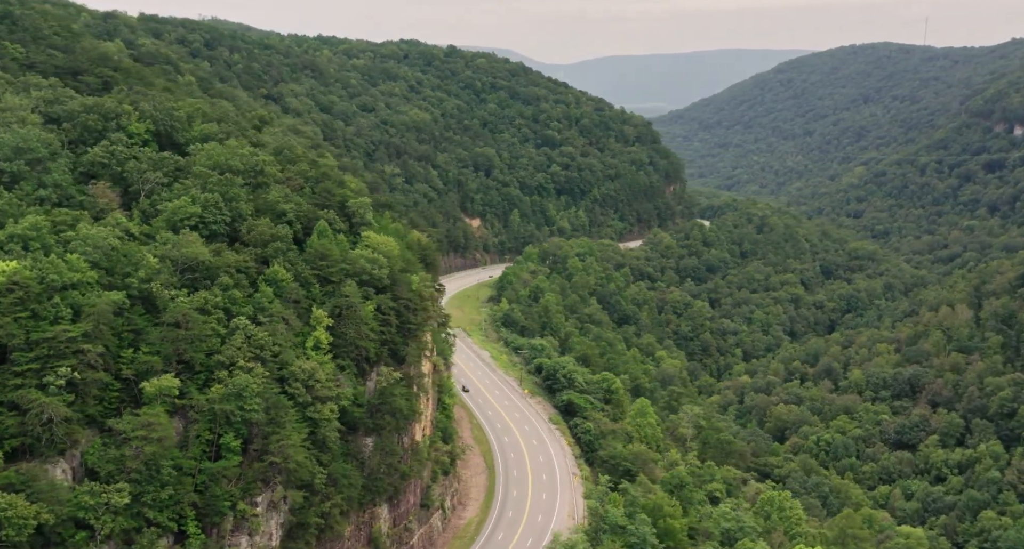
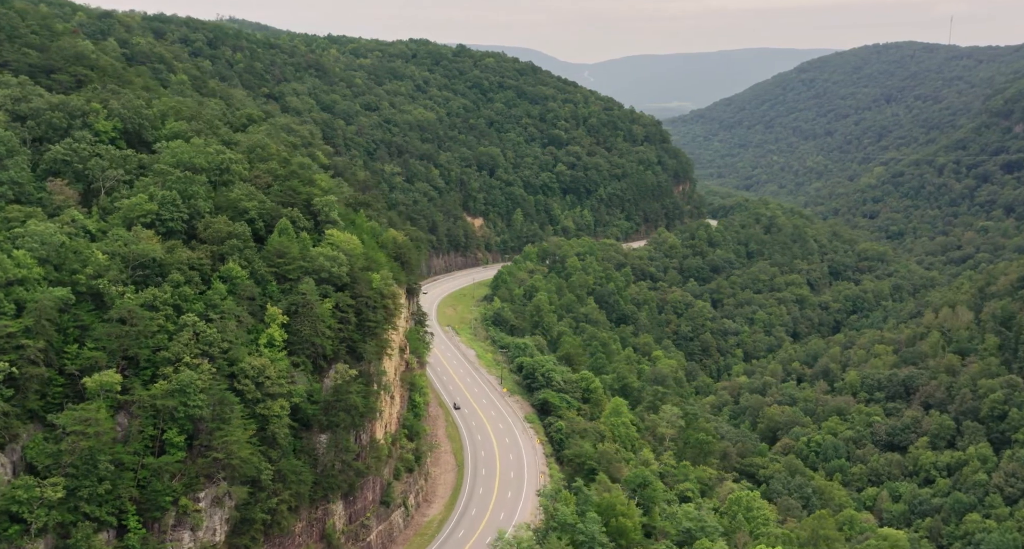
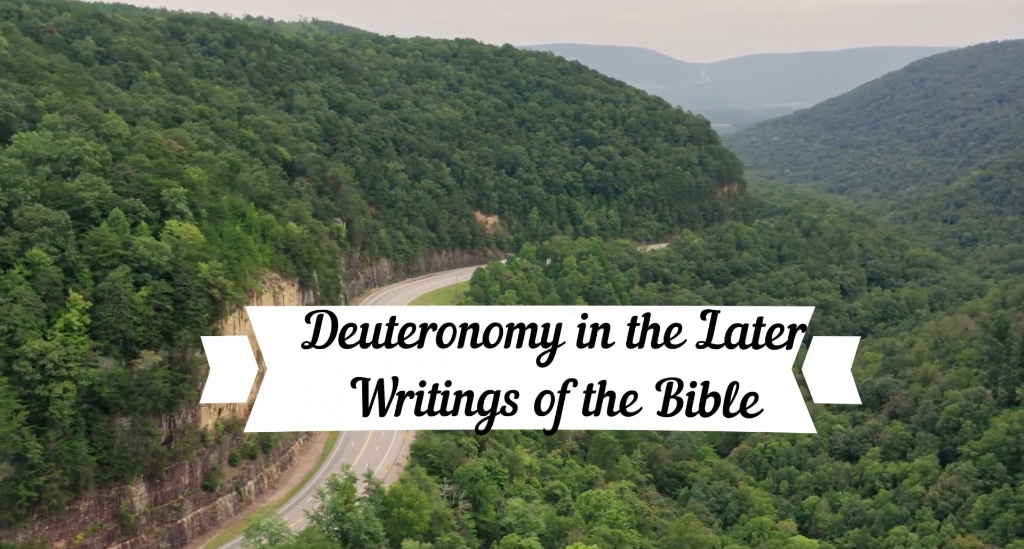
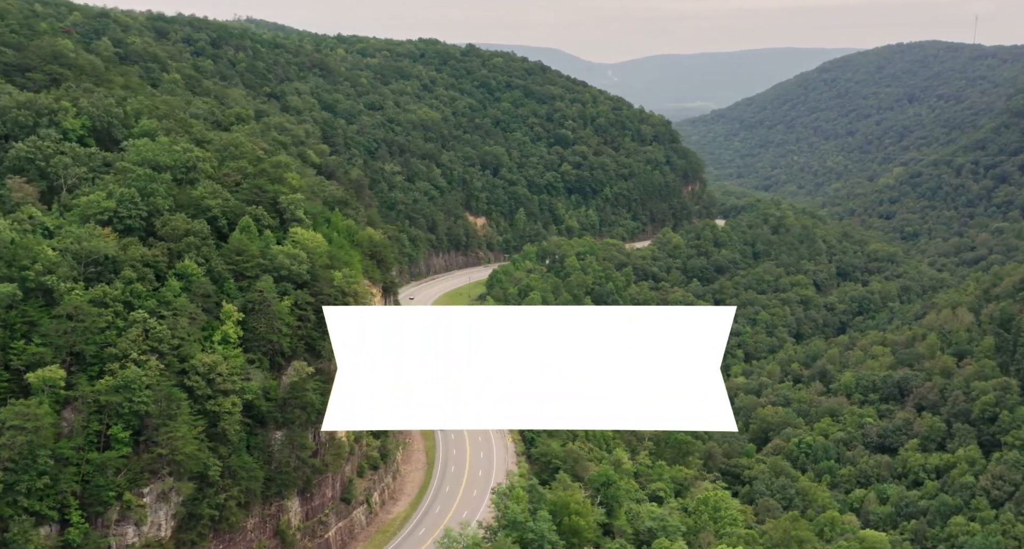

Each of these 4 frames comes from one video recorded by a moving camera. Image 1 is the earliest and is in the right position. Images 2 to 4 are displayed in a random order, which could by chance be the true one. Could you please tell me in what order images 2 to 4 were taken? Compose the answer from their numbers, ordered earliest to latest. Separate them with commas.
2, 4, 3
